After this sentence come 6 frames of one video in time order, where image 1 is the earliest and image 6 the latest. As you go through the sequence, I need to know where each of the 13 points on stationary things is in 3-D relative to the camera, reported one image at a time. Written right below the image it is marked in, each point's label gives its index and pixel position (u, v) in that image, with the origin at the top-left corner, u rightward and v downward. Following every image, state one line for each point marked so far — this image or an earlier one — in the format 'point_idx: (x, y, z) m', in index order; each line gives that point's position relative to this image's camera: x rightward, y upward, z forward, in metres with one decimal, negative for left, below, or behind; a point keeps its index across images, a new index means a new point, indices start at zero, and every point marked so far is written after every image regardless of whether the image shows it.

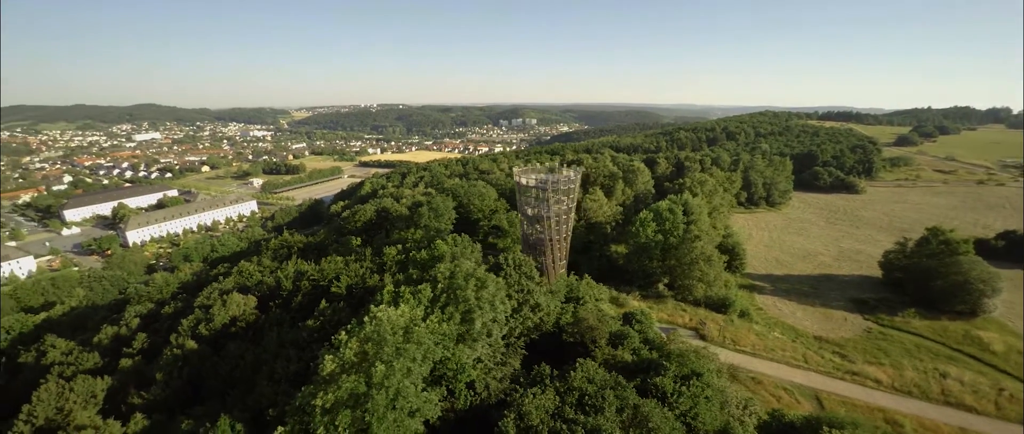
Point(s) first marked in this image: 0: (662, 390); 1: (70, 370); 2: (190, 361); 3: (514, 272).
0: (+5.1, -6.0, +13.0) m
1: (-18.4, -6.3, +15.7) m
2: (-12.4, -5.5, +14.7) m
3: (-0.2, -2.6, +17.6) m
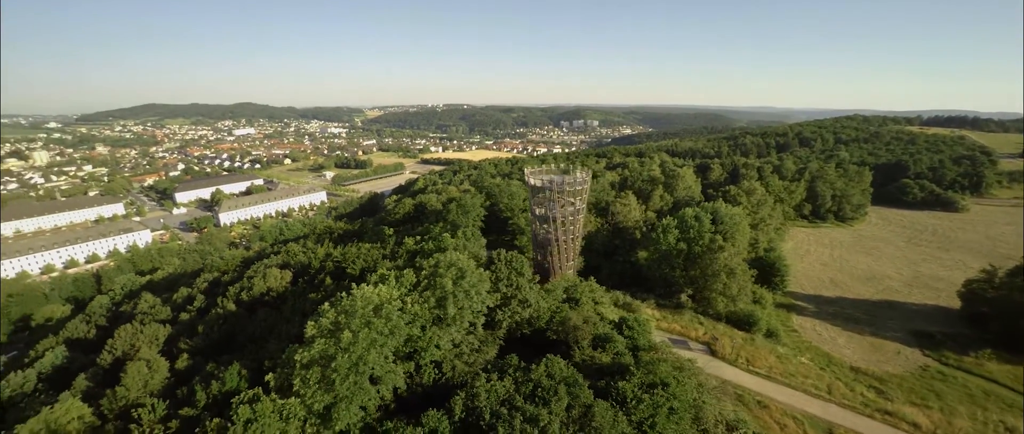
0: (+3.8, -6.2, +13.1) m
1: (-18.9, -5.3, +19.7) m
2: (-13.1, -4.8, +17.7) m
3: (-0.5, -2.5, +18.5) m
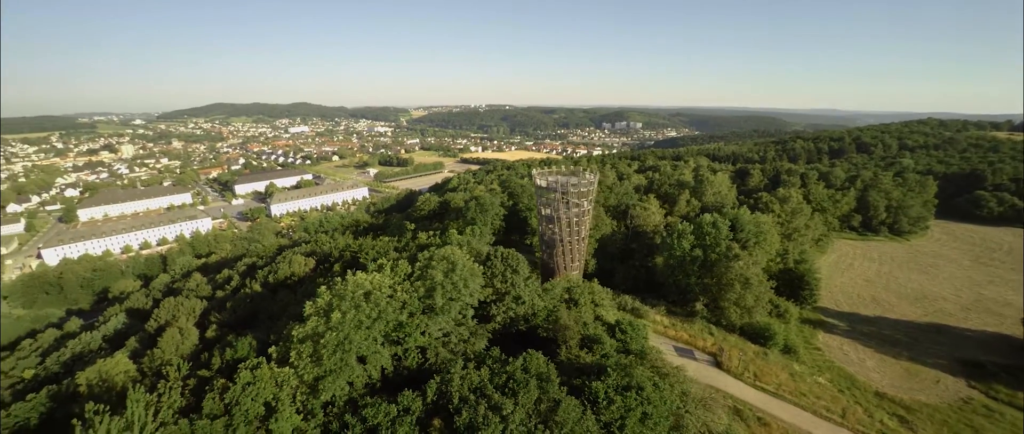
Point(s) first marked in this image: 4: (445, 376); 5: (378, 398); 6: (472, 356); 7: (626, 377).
0: (+2.9, -6.2, +13.3) m
1: (-18.9, -4.5, +22.4) m
2: (-13.3, -4.2, +19.7) m
3: (-0.6, -2.4, +19.1) m
4: (-2.3, -5.5, +13.3) m
5: (-4.6, -6.1, +13.0) m
6: (-1.5, -5.3, +14.5) m
7: (+4.1, -5.8, +13.8) m
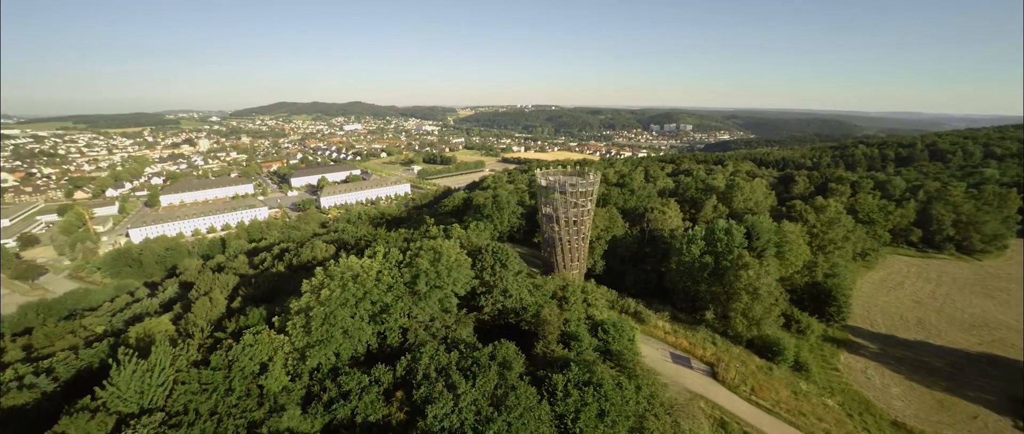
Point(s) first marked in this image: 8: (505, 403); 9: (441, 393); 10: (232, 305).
0: (+1.5, -6.1, +13.8) m
1: (-18.8, -3.6, +25.5) m
2: (-13.6, -3.5, +22.2) m
3: (-1.1, -2.2, +20.0) m
4: (-3.6, -5.2, +14.4) m
5: (-5.9, -5.8, +14.4) m
6: (-2.7, -5.0, +15.5) m
7: (+2.8, -5.8, +14.2) m
8: (-0.2, -6.2, +12.7) m
9: (-2.3, -5.8, +12.6) m
10: (-14.5, -4.6, +19.8) m
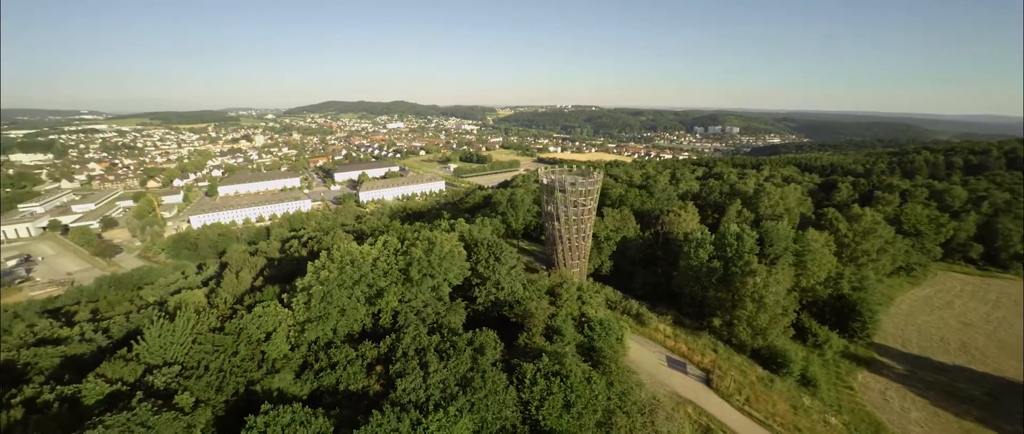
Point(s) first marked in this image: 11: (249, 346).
0: (+0.5, -5.9, +14.3) m
1: (-18.4, -2.7, +28.2) m
2: (-13.6, -2.8, +24.4) m
3: (-1.3, -1.9, +20.8) m
4: (-4.6, -4.9, +15.5) m
5: (-6.8, -5.3, +15.8) m
6: (-3.5, -4.7, +16.5) m
7: (+1.8, -5.7, +14.6) m
8: (-1.4, -5.9, +13.4) m
9: (-3.5, -5.5, +13.6) m
10: (-14.8, -3.8, +22.0) m
11: (-10.5, -5.2, +15.2) m
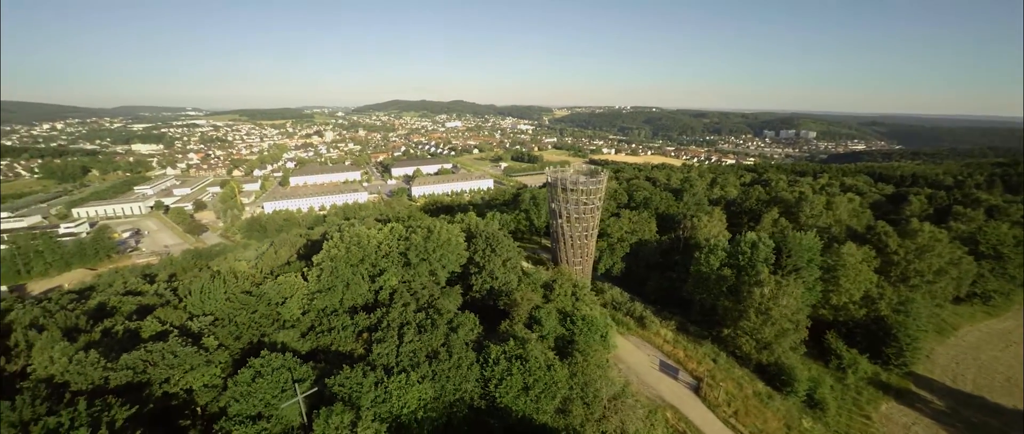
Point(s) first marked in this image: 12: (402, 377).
0: (-0.9, -5.6, +15.4) m
1: (-17.1, -1.5, +32.1) m
2: (-13.0, -1.8, +27.5) m
3: (-1.4, -1.5, +22.1) m
4: (-5.6, -4.3, +17.4) m
5: (-7.8, -4.6, +18.0) m
6: (-4.3, -4.2, +18.2) m
7: (+0.5, -5.4, +15.4) m
8: (-2.8, -5.5, +14.8) m
9: (-4.9, -4.9, +15.3) m
10: (-14.6, -2.8, +25.4) m
11: (-11.5, -4.3, +18.0) m
12: (-3.9, -5.7, +13.5) m
